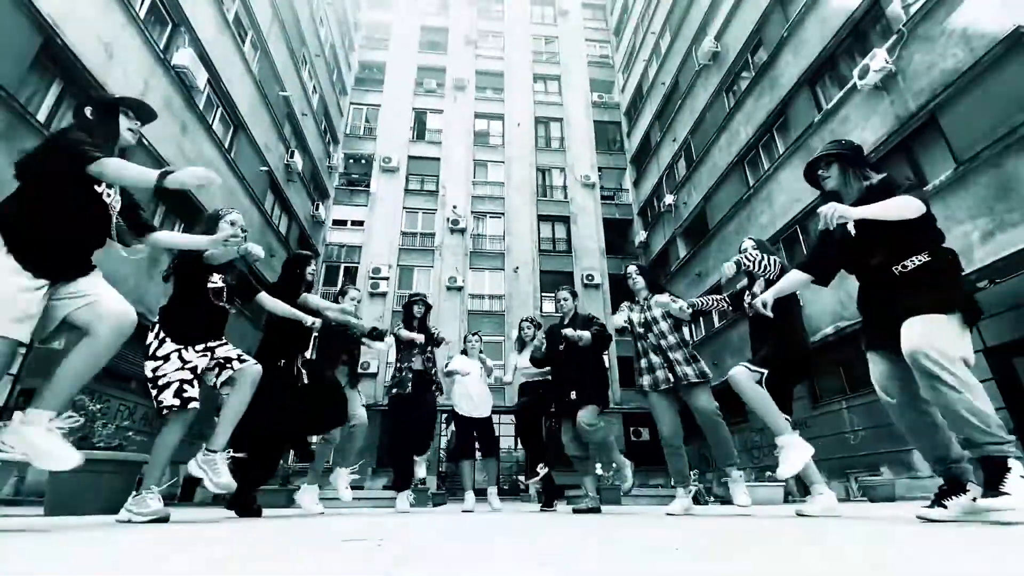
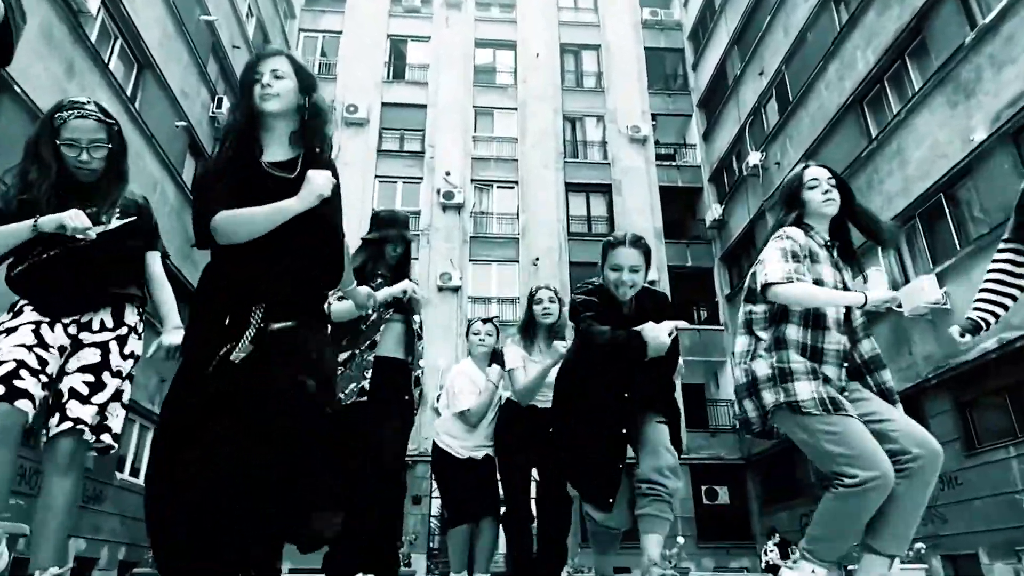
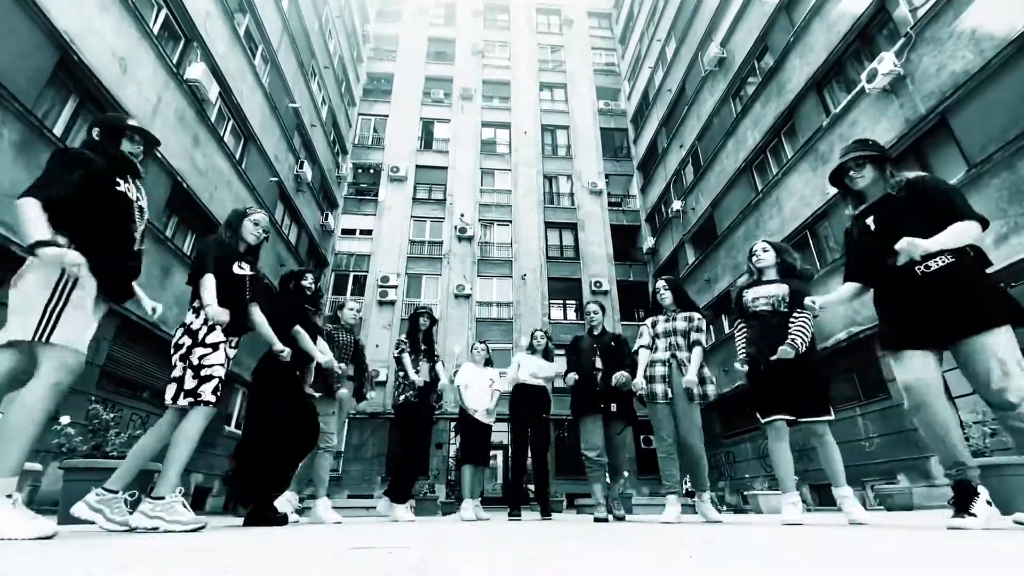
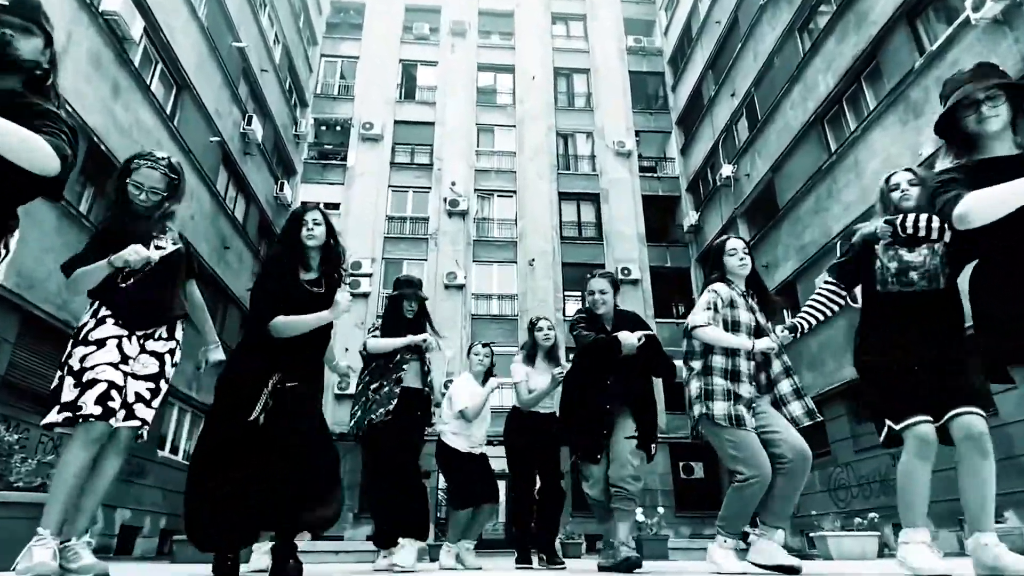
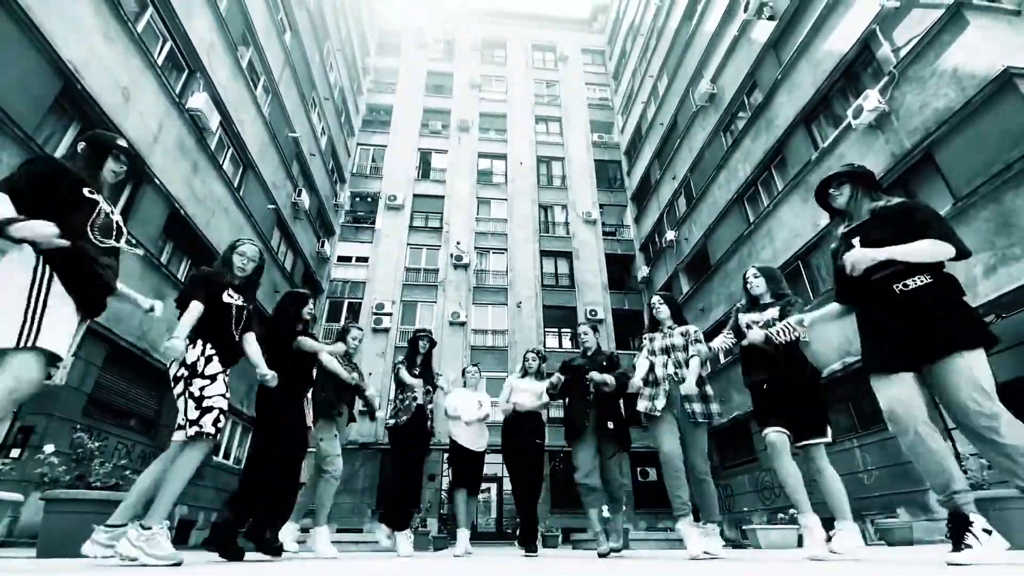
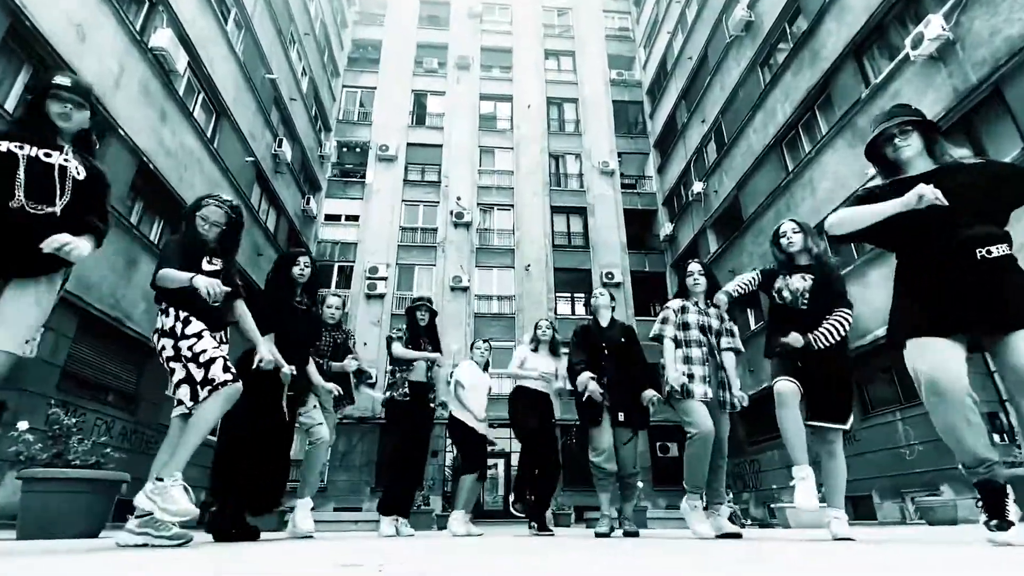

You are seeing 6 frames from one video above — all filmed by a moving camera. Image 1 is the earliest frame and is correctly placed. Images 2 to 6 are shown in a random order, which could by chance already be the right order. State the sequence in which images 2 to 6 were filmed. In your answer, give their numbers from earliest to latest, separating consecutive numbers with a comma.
5, 3, 6, 4, 2
